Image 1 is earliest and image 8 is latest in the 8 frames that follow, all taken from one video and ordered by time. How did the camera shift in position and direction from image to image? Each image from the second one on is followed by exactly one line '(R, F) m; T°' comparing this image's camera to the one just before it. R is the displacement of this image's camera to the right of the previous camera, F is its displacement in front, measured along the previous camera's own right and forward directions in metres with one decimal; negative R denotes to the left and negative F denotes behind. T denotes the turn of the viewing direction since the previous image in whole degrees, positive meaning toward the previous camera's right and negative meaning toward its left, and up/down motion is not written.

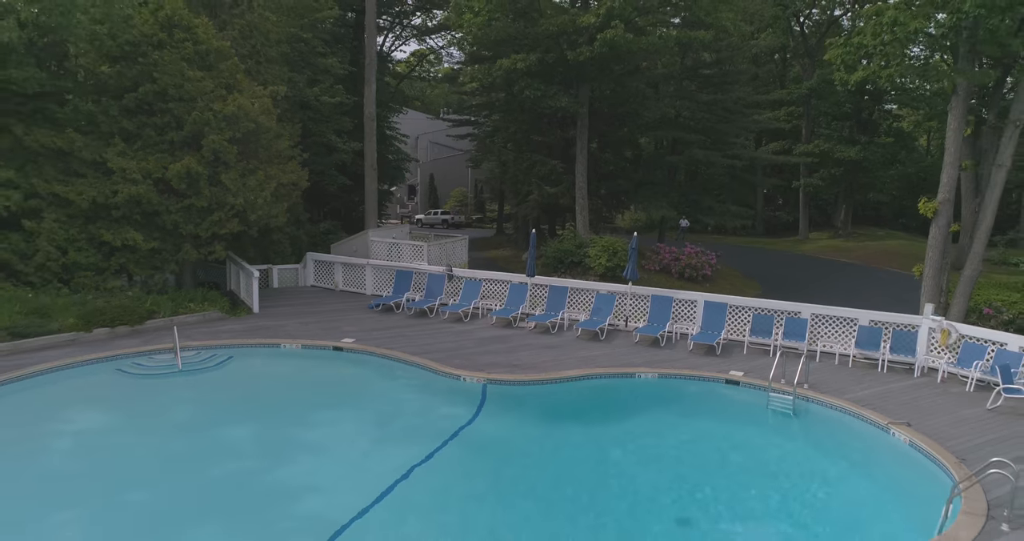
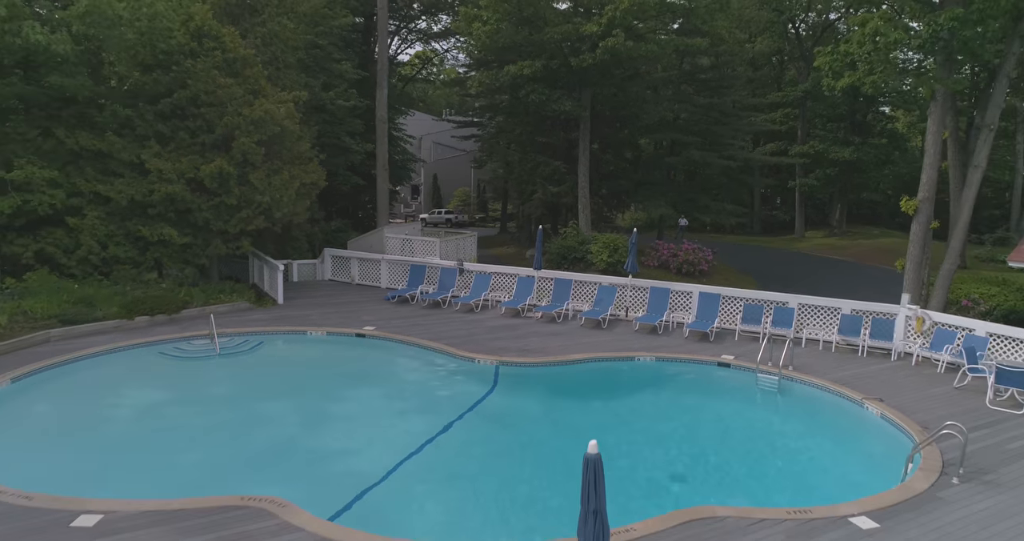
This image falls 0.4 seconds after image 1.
(-0.2, -0.9) m; 0°
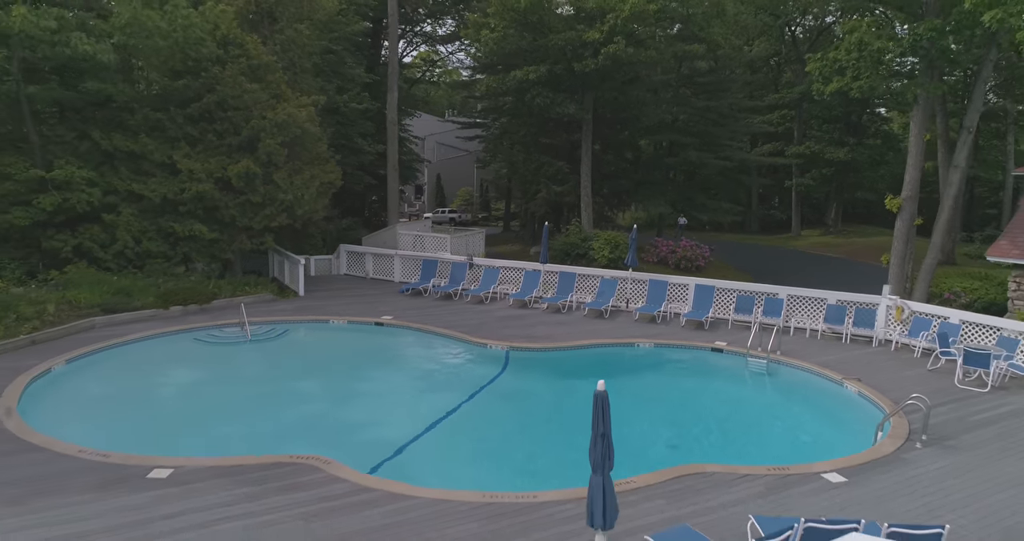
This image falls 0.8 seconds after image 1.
(-0.2, -0.9) m; 0°
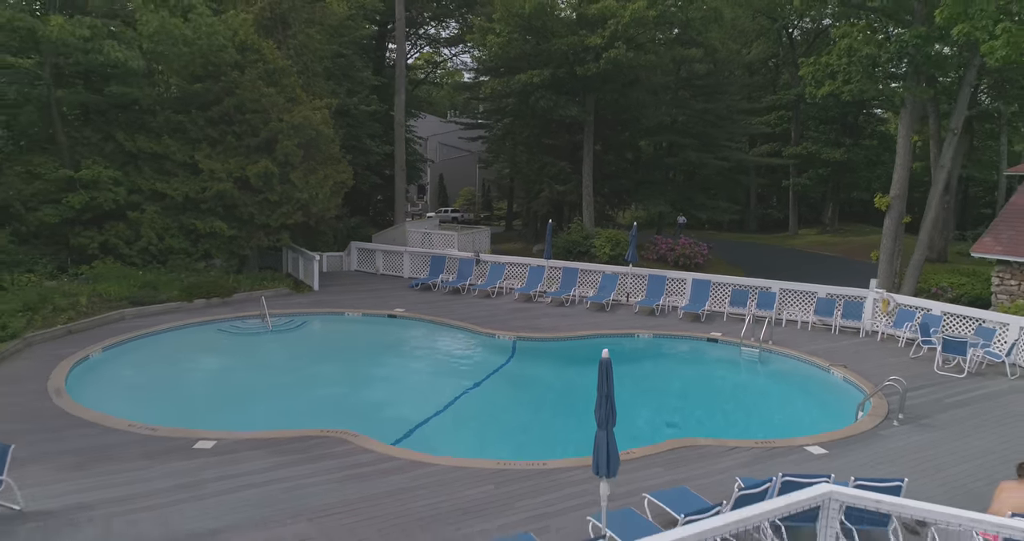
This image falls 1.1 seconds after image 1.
(-0.1, -0.7) m; 0°
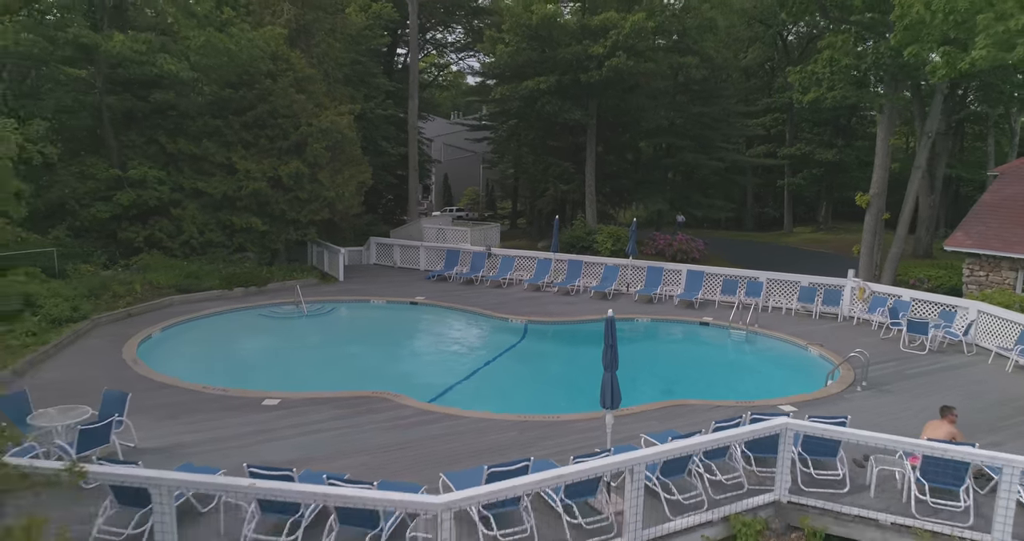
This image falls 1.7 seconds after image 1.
(-0.3, -1.3) m; 0°
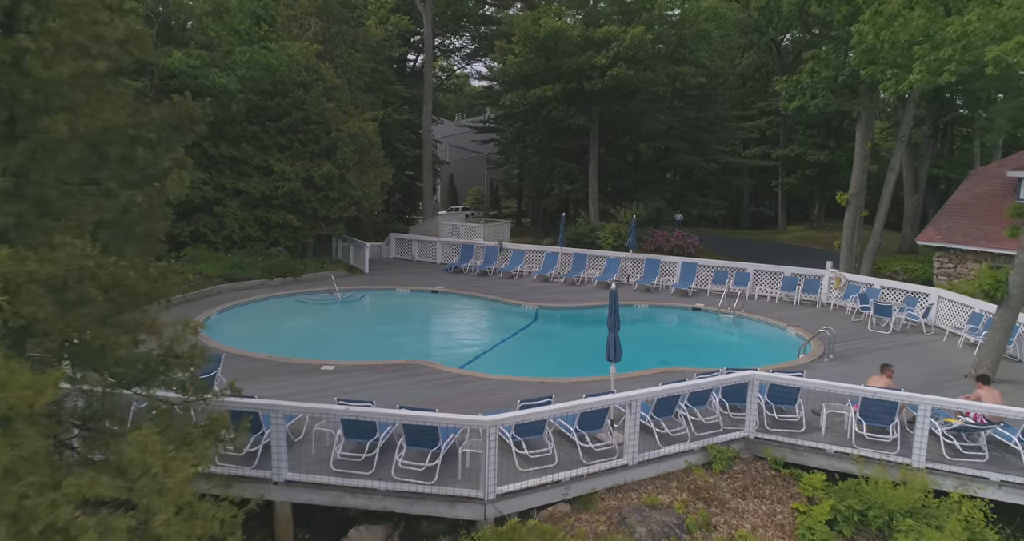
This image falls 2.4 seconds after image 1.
(-0.3, -1.6) m; 0°
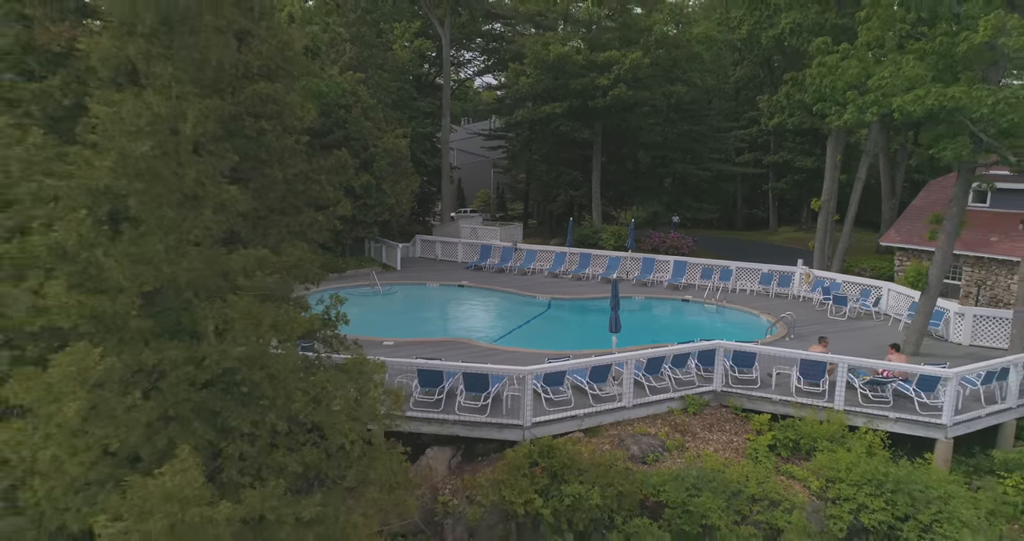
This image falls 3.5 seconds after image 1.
(-0.5, -2.6) m; 0°
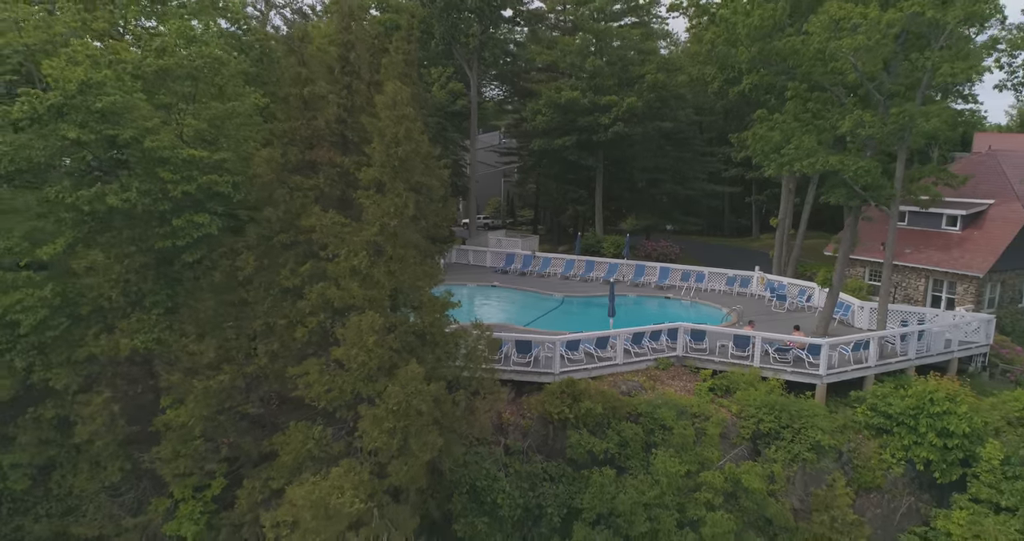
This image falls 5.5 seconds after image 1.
(-0.9, -5.4) m; 0°
